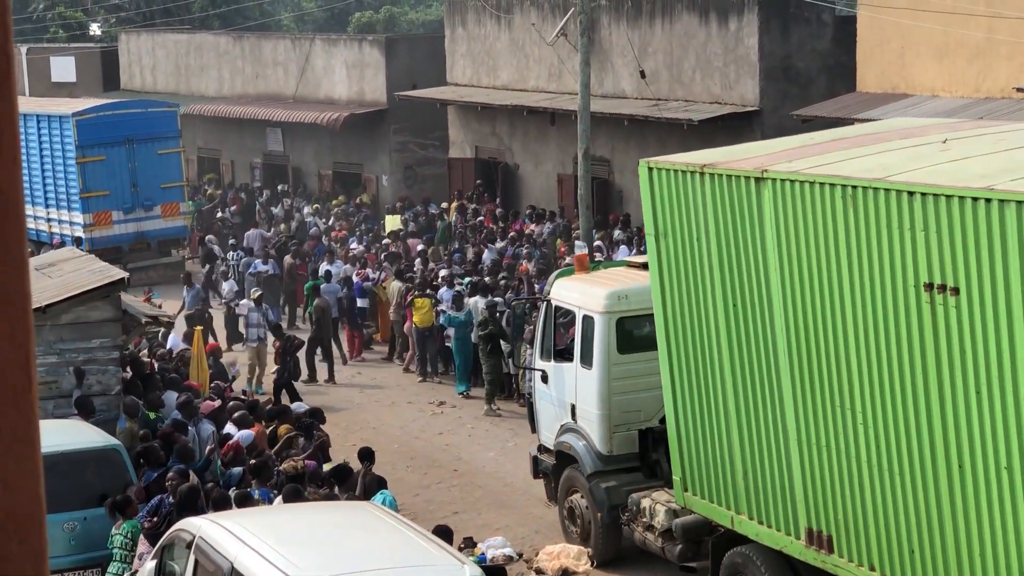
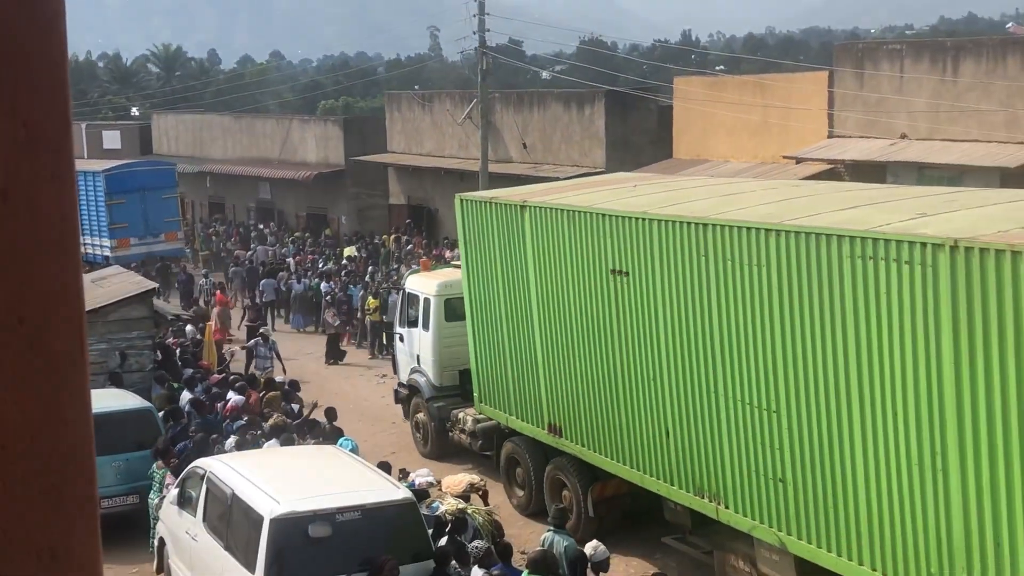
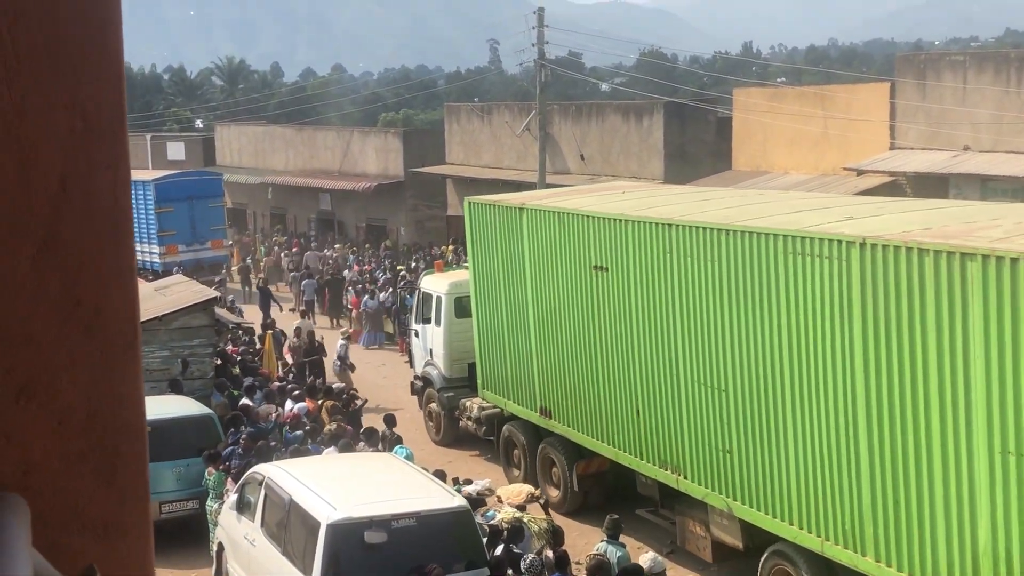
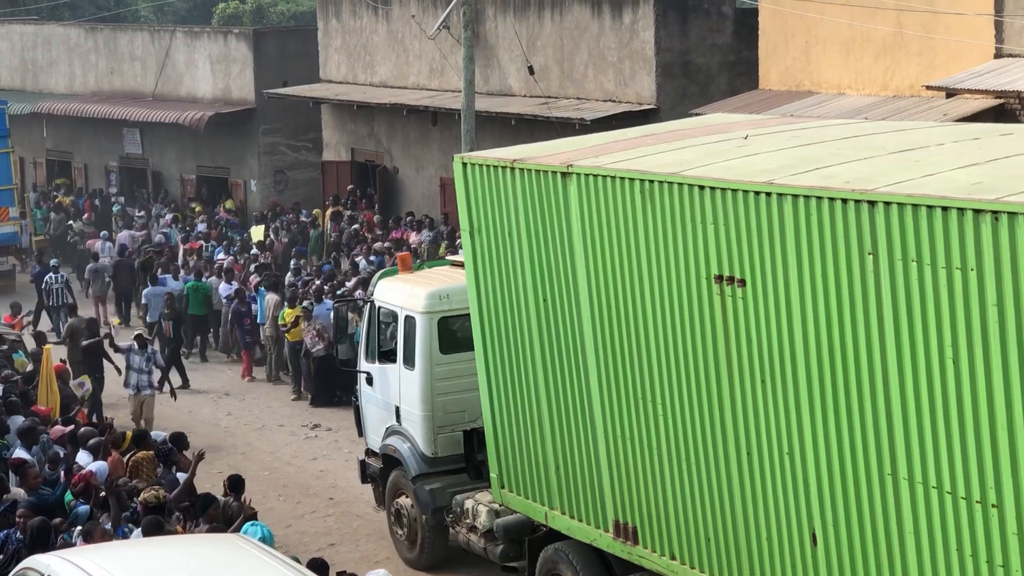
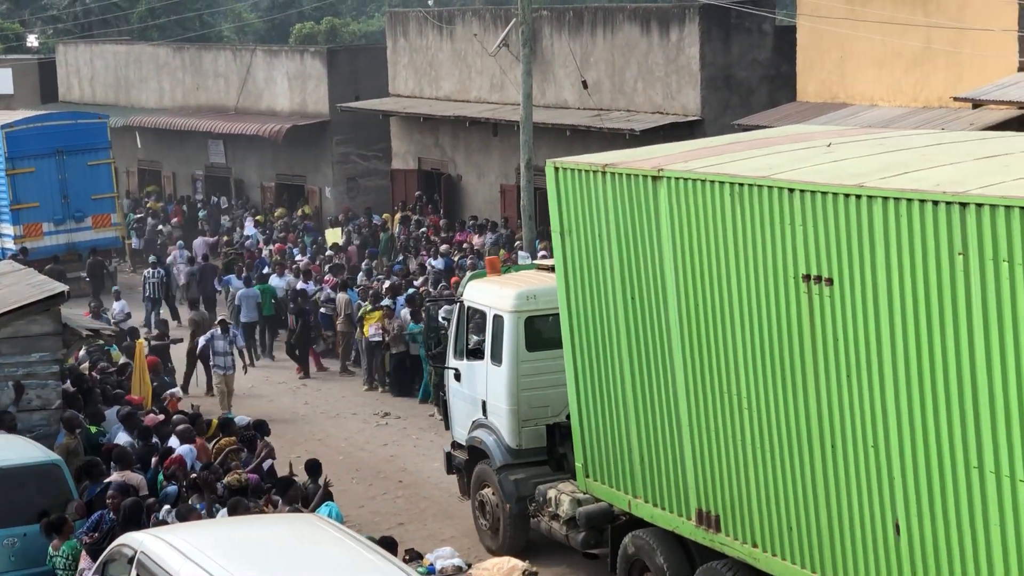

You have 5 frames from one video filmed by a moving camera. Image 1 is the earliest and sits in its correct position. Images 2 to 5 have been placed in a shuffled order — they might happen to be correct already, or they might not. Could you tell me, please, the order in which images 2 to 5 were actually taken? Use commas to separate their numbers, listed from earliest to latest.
5, 4, 2, 3
